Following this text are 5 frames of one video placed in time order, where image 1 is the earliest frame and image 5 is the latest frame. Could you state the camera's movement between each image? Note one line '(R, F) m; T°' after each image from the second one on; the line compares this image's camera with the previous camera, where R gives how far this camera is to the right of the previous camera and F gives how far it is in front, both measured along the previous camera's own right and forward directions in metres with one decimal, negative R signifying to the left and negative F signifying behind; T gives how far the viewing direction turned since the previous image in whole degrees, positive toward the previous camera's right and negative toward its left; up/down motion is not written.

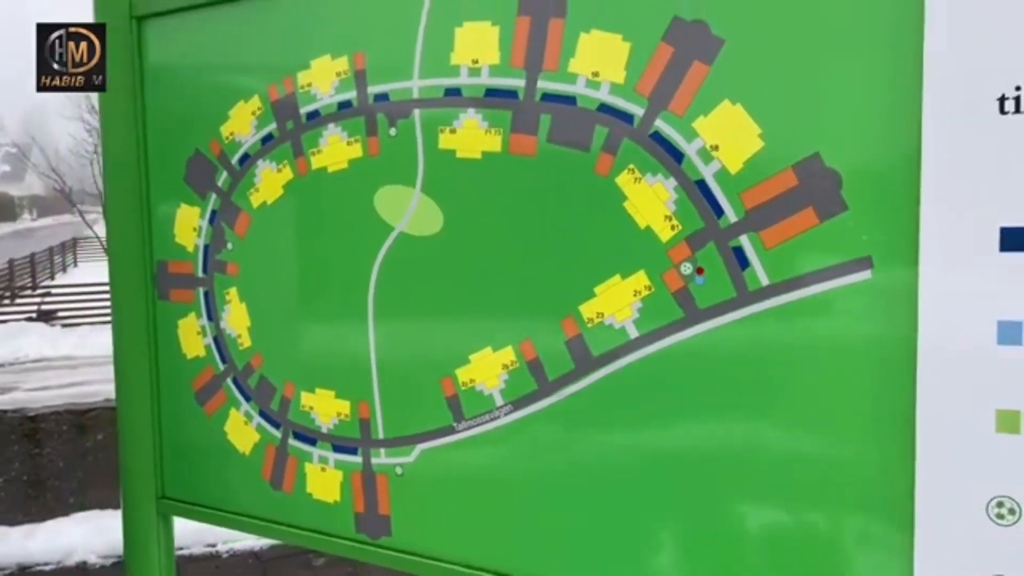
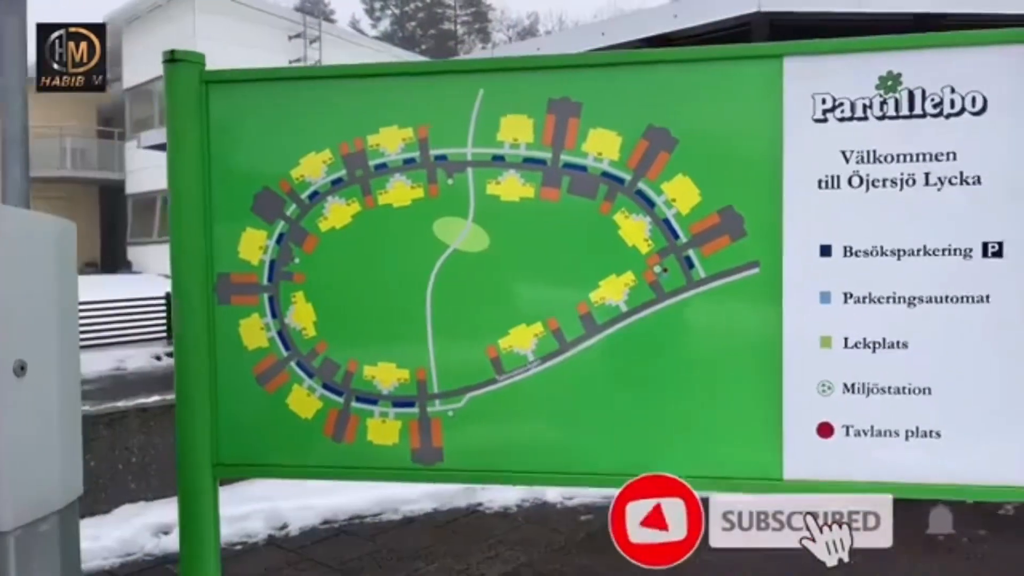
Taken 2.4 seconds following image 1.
(-1.1, -0.8) m; +21°
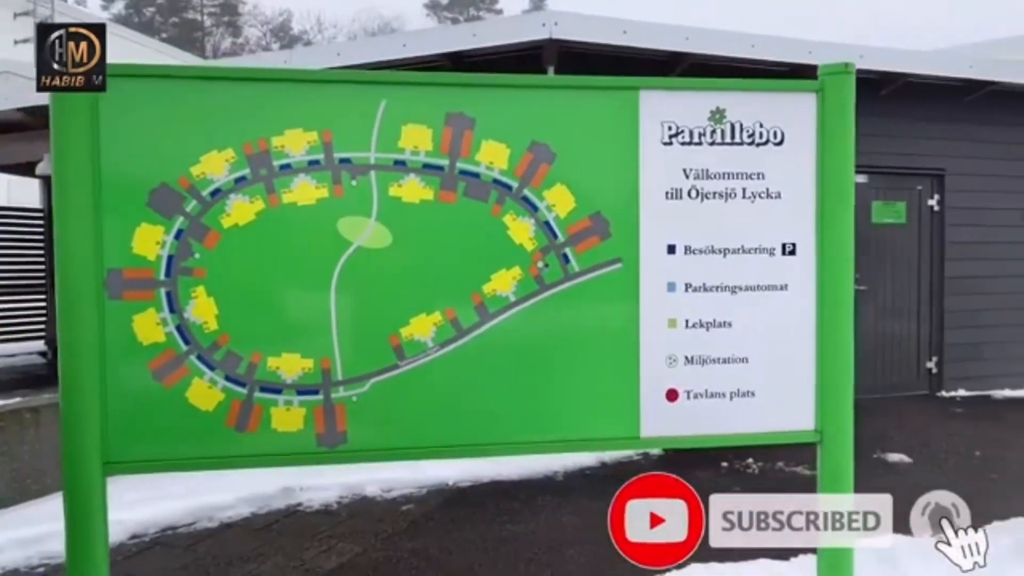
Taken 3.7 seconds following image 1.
(-0.5, -0.3) m; +18°
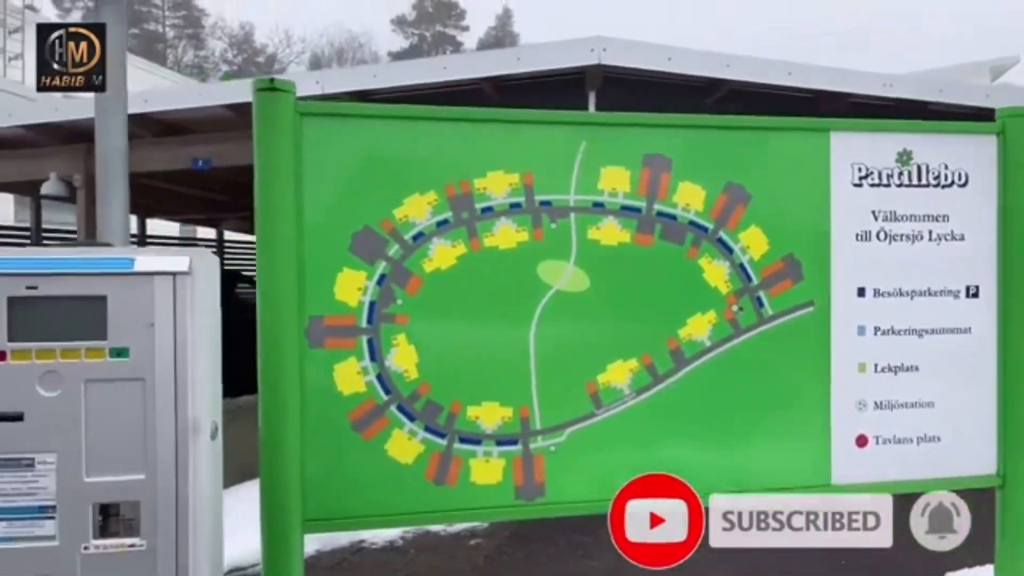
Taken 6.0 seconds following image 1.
(-0.9, +0.1) m; +3°
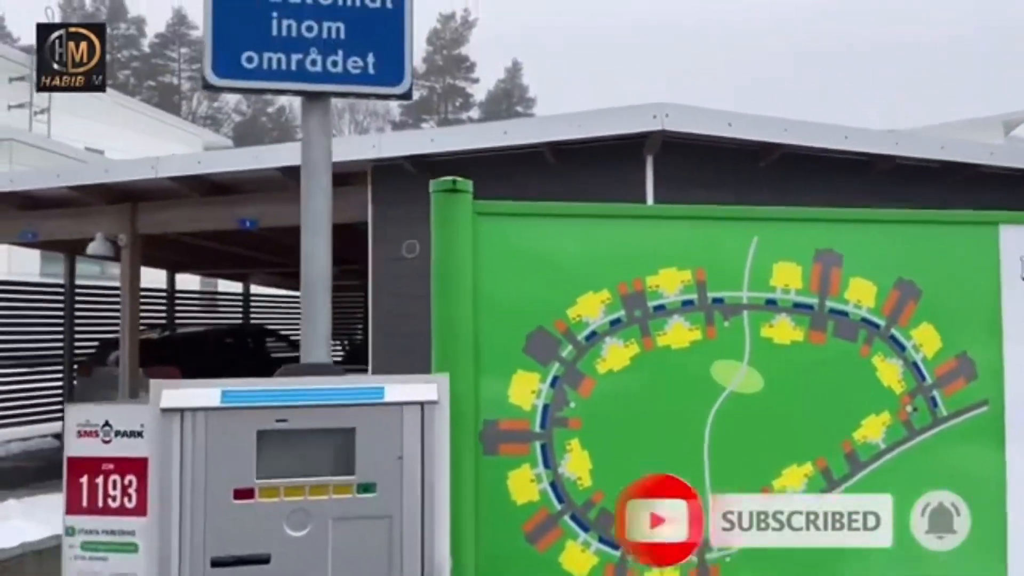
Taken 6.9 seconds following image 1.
(-0.6, +0.1) m; 0°
